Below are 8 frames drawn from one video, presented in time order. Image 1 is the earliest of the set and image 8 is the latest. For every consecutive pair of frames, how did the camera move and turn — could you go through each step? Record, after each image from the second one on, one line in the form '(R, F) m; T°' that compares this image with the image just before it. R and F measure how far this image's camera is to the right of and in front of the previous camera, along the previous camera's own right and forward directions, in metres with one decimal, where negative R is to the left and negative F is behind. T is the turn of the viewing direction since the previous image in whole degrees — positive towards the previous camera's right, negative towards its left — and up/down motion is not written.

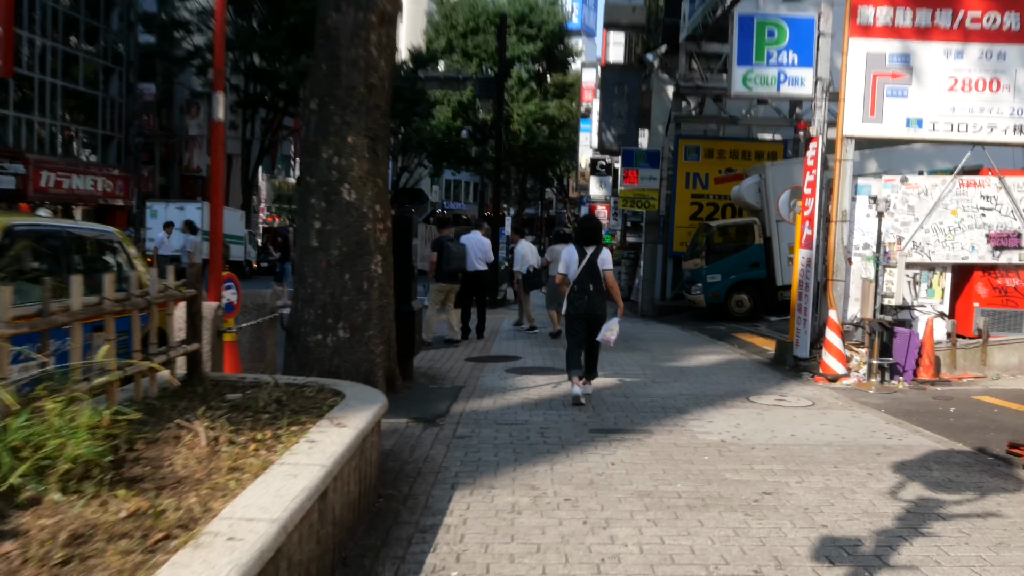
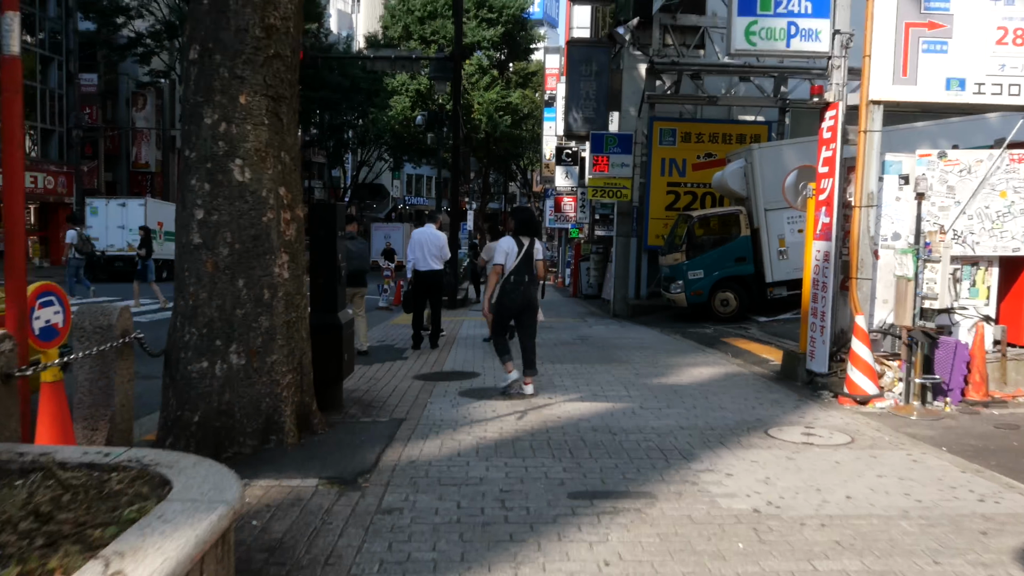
(+0.1, +1.9) m; +2°
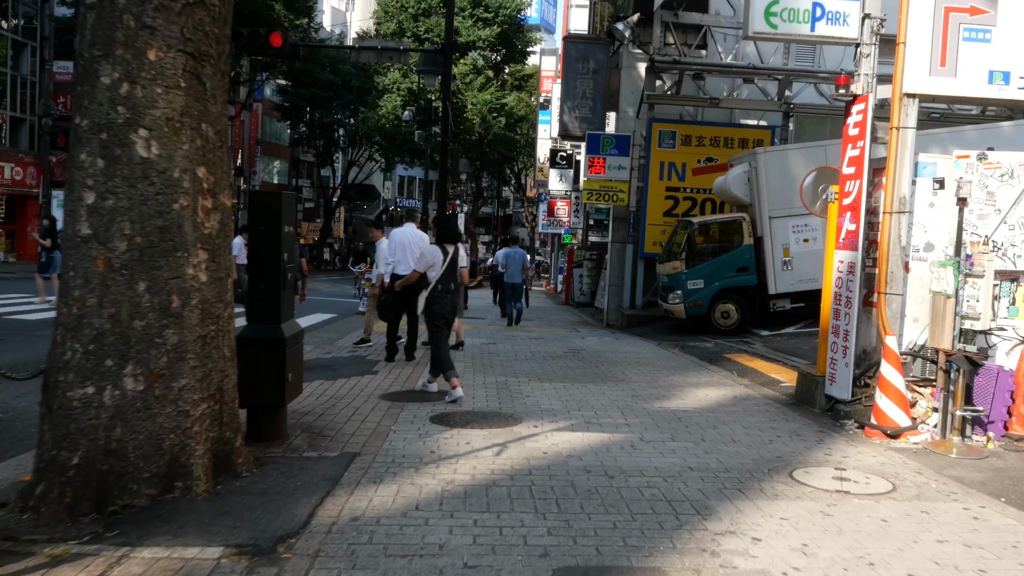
(+0.1, +1.1) m; 0°
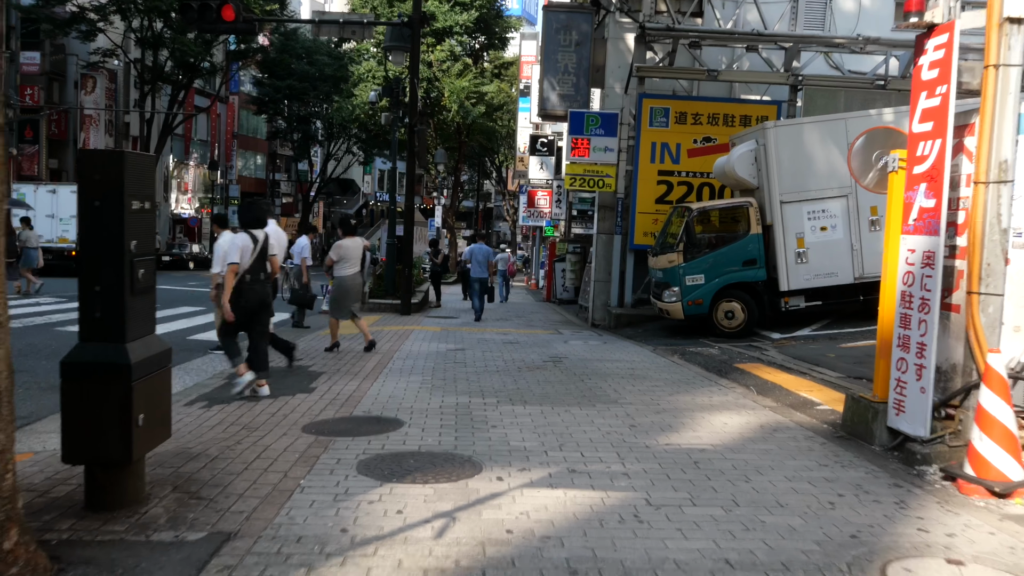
(+0.1, +2.0) m; +1°
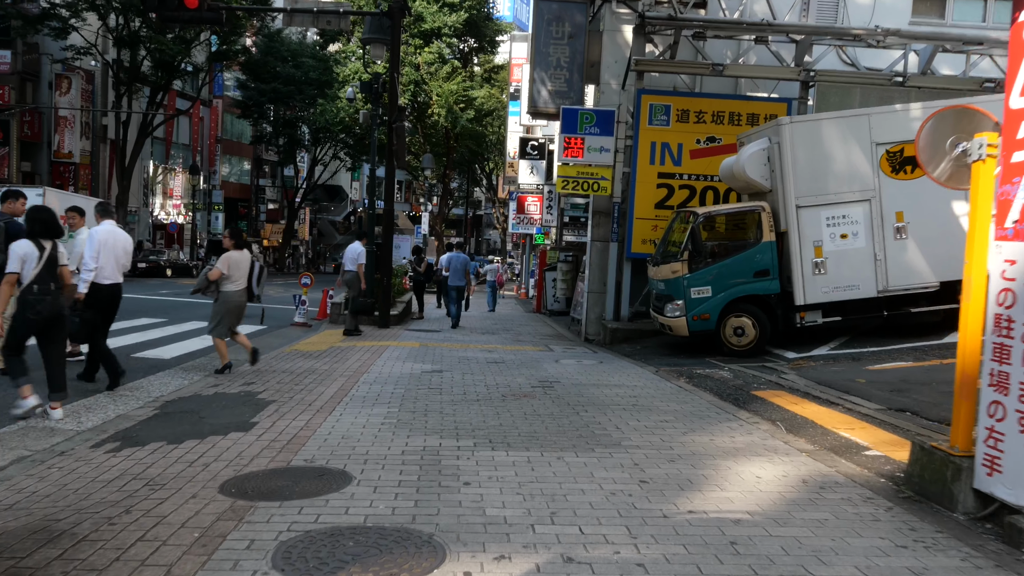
(+0.1, +1.4) m; 0°
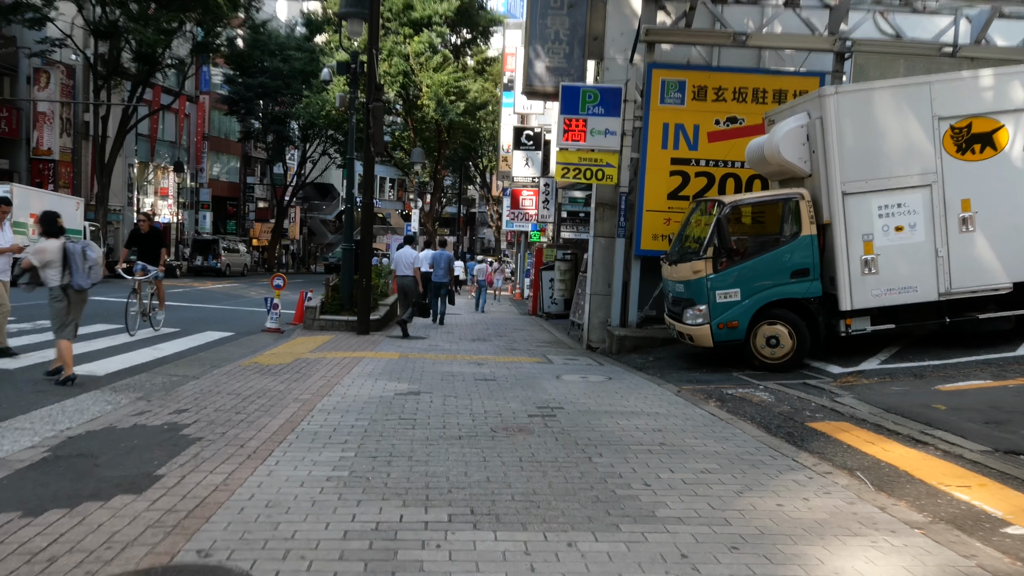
(0.0, +1.9) m; 0°
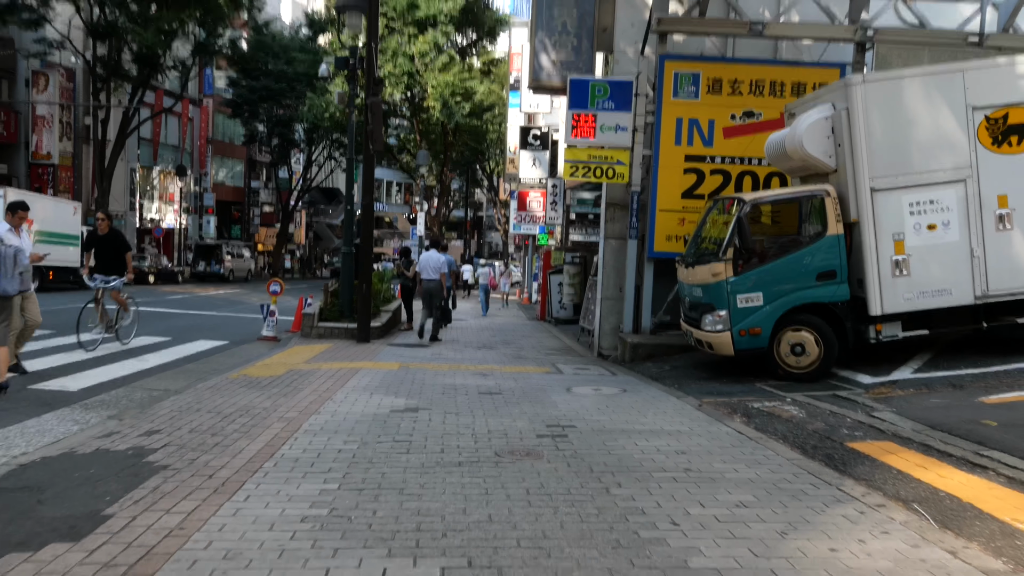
(0.0, +0.7) m; 0°
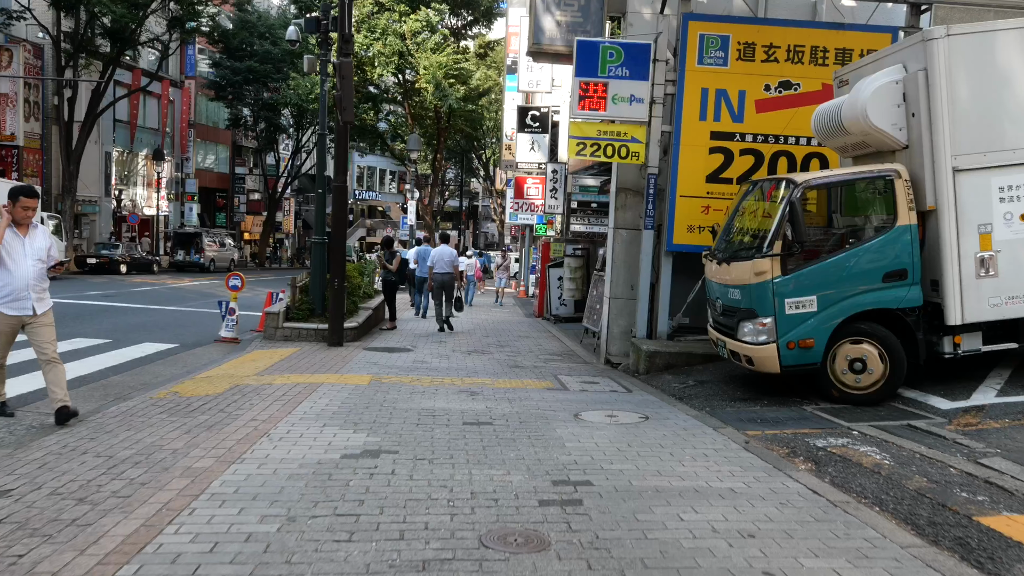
(0.0, +2.0) m; 0°
